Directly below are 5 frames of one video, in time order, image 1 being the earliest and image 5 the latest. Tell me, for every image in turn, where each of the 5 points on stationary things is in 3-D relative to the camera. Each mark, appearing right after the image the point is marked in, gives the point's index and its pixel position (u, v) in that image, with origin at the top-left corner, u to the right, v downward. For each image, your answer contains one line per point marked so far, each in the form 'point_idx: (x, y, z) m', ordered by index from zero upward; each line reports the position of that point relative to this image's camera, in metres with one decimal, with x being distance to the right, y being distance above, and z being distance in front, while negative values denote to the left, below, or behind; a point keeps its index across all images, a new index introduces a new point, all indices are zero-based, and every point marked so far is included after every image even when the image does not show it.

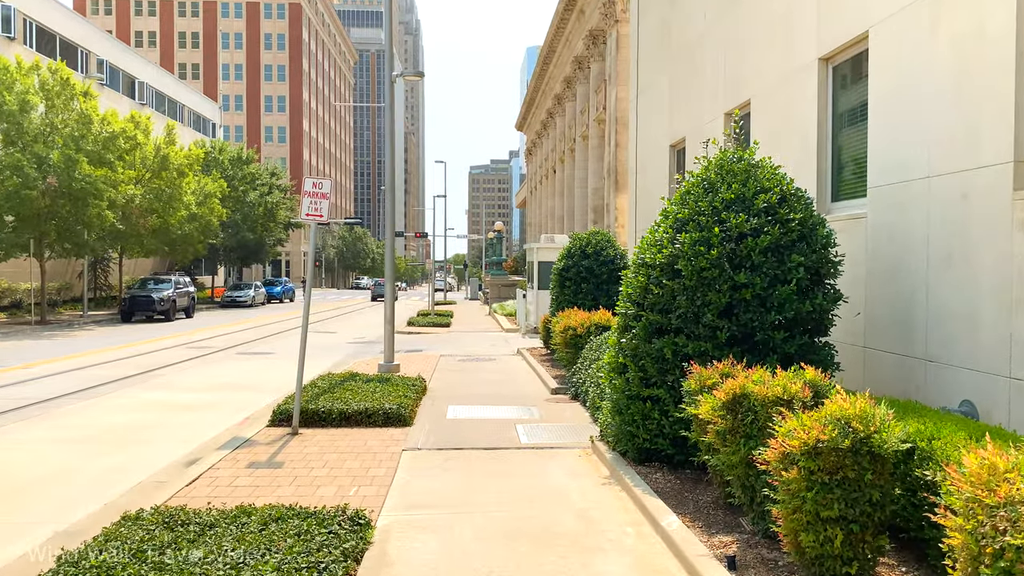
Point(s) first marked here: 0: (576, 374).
0: (+0.8, -1.1, +10.5) m
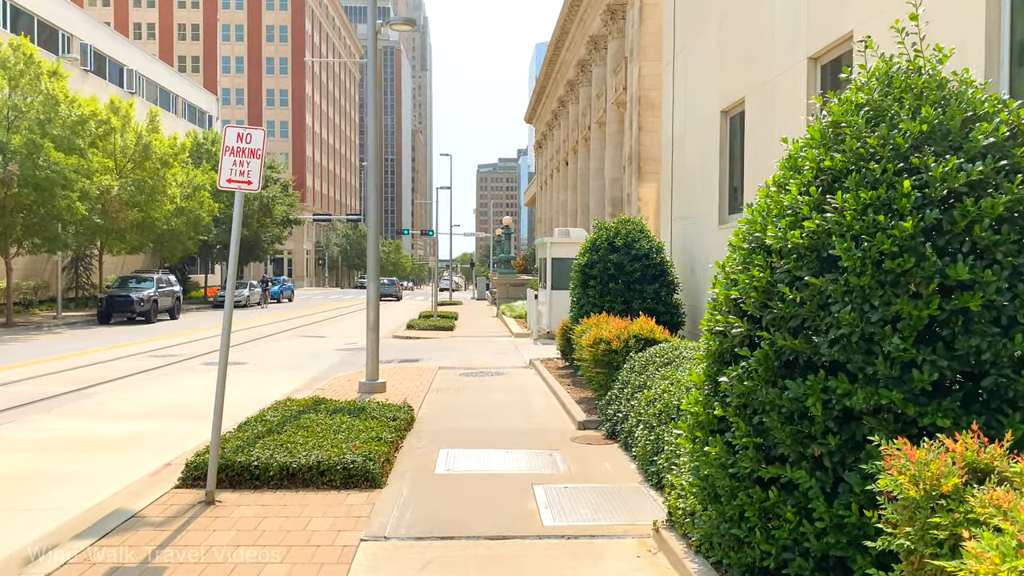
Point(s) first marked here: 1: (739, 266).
0: (+1.0, -1.1, +7.8) m
1: (+1.1, +0.1, +3.9) m
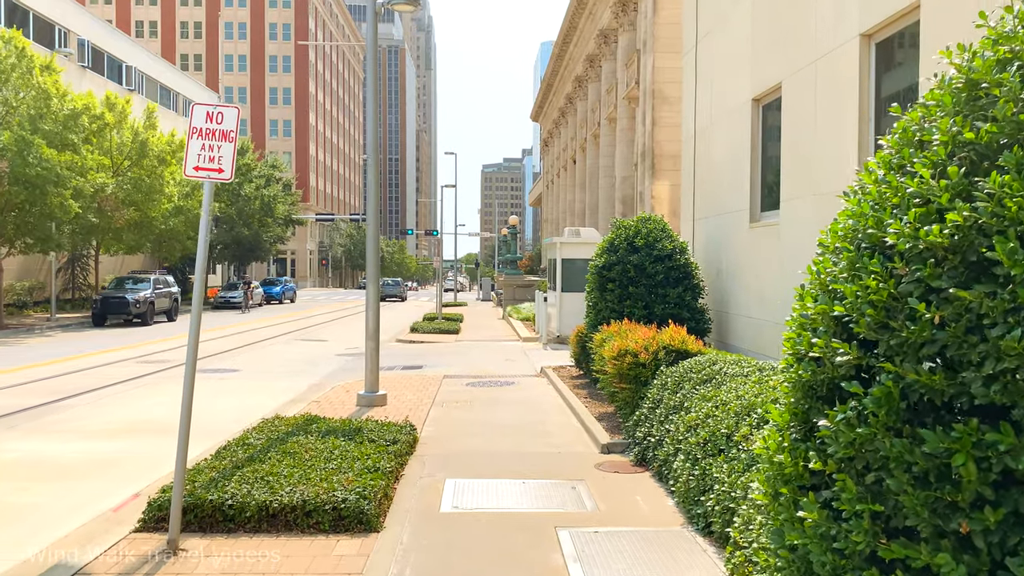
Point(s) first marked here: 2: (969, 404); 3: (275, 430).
0: (+1.1, -1.2, +6.9) m
1: (+1.2, +0.1, +2.9) m
2: (+1.4, -0.3, +2.5) m
3: (-2.1, -1.2, +7.2) m
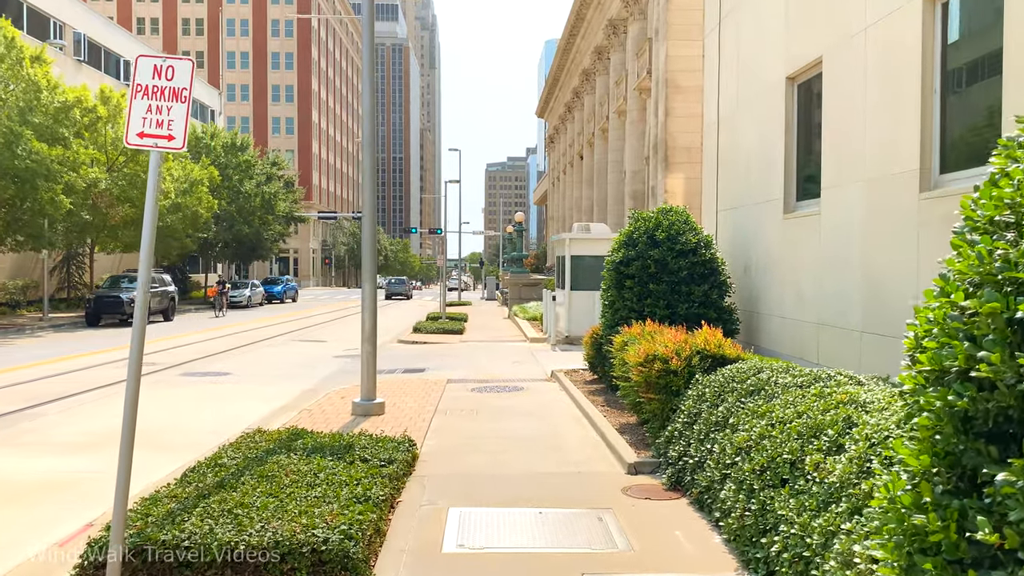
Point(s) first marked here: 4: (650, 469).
0: (+1.2, -1.1, +6.0) m
1: (+1.3, +0.1, +2.0) m
2: (+1.5, -0.3, +1.6) m
3: (-2.0, -1.2, +6.3) m
4: (+1.1, -1.4, +6.2) m
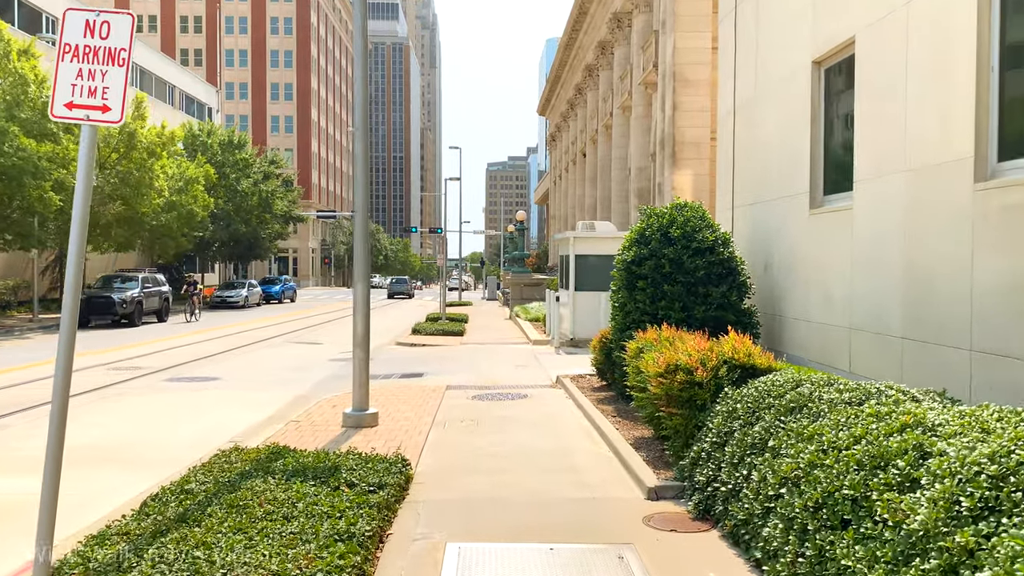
0: (+1.2, -1.1, +5.3) m
1: (+1.3, +0.1, +1.3) m
2: (+1.5, -0.3, +0.9) m
3: (-1.9, -1.2, +5.6) m
4: (+1.1, -1.4, +5.6) m
